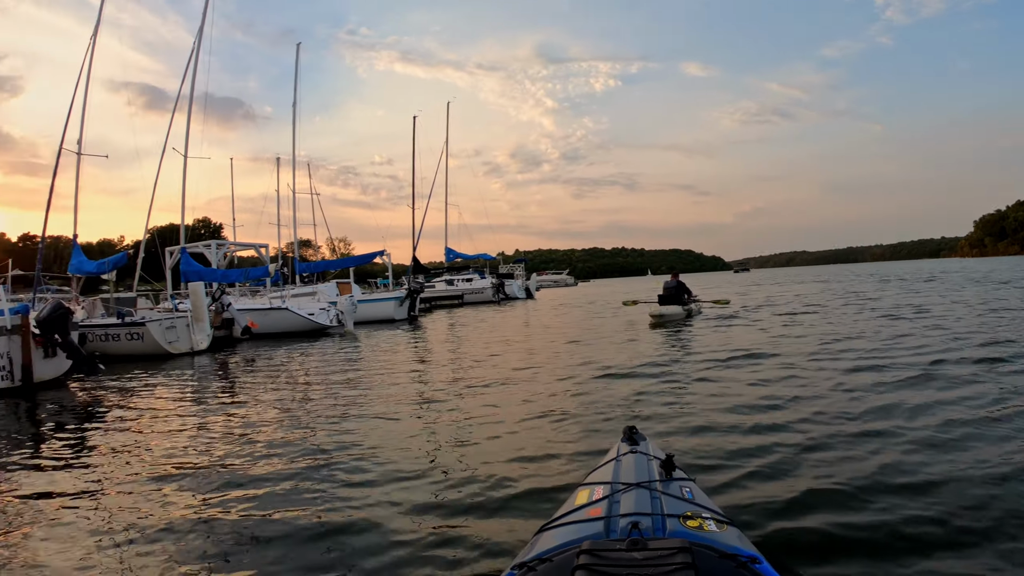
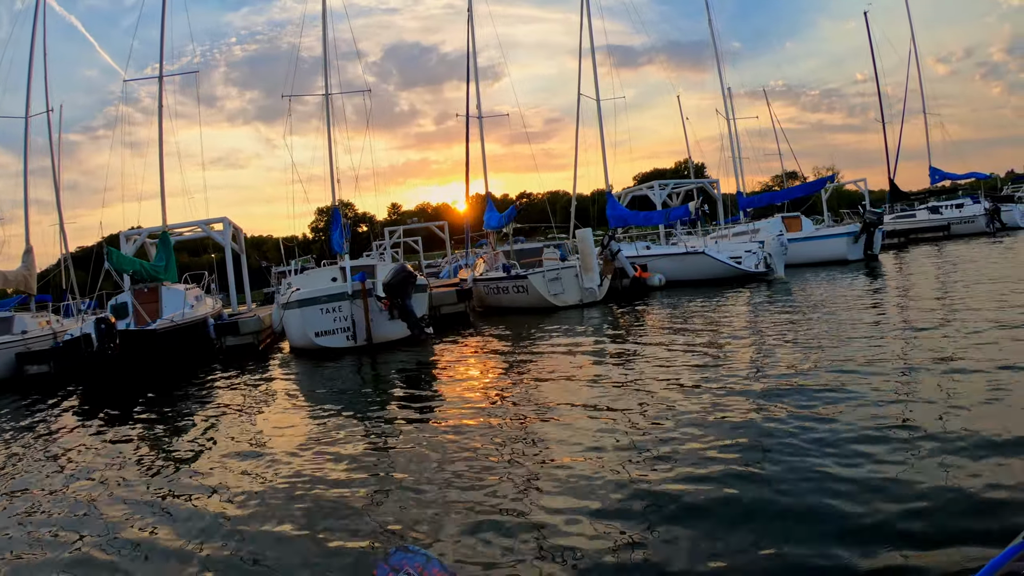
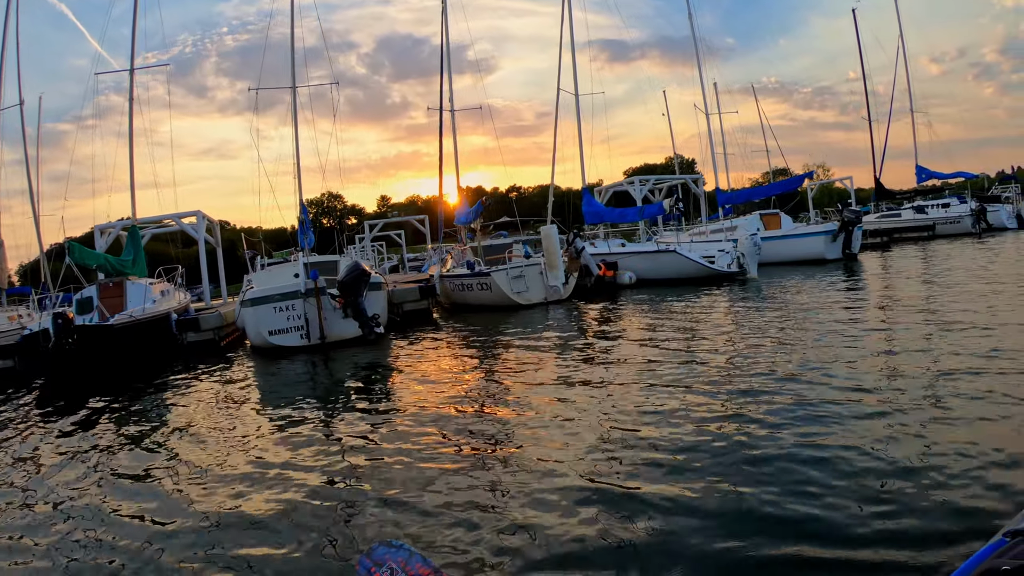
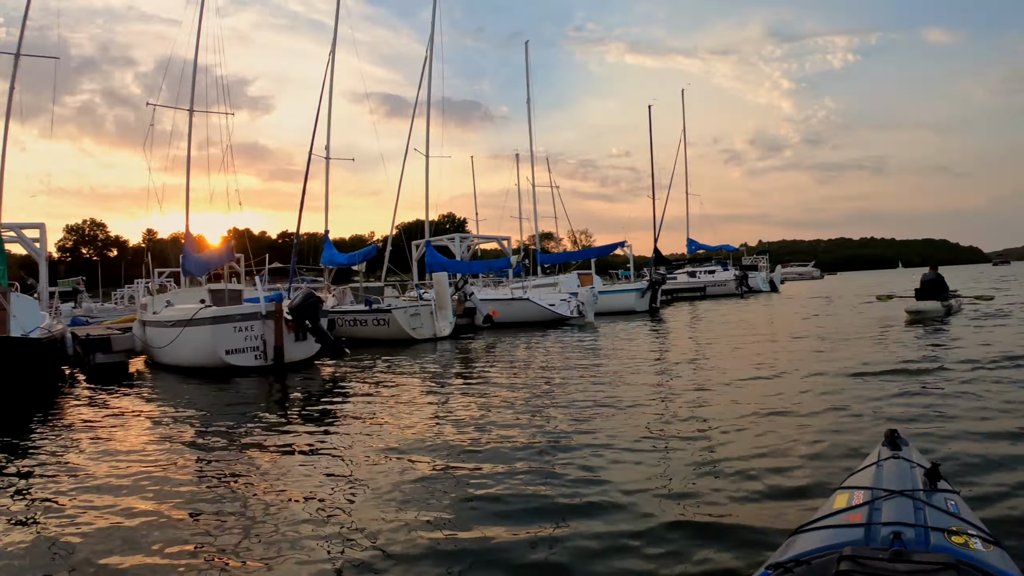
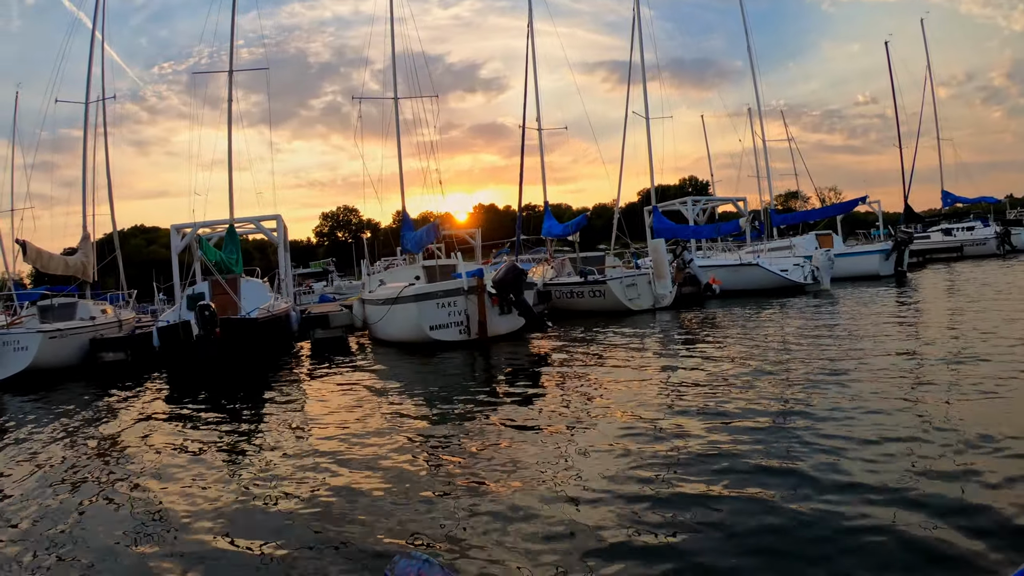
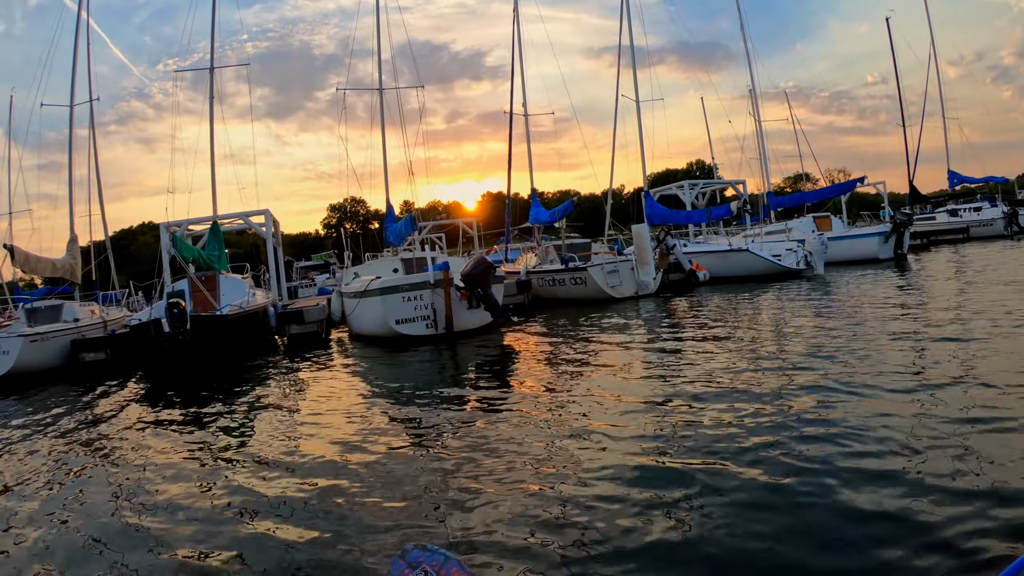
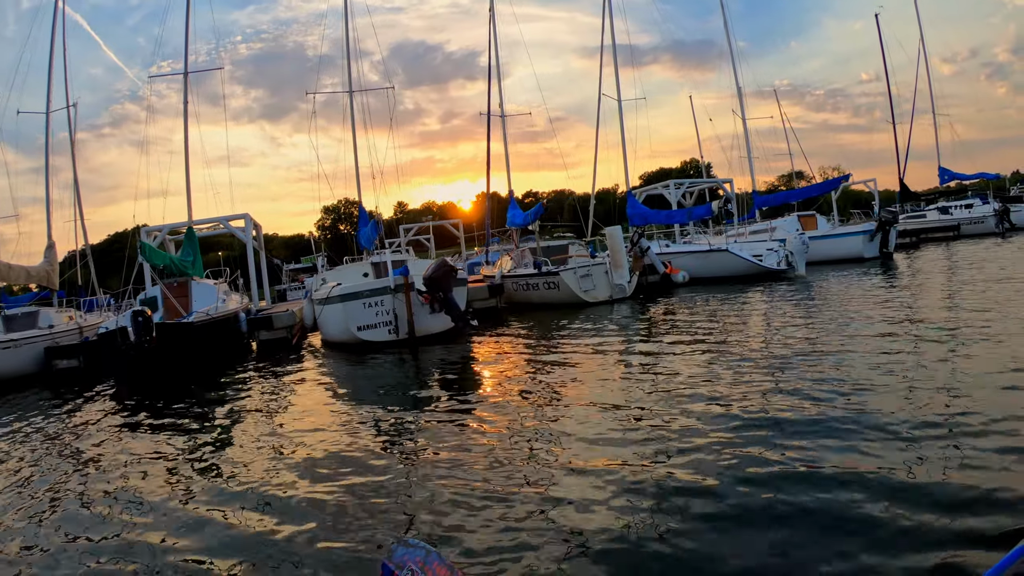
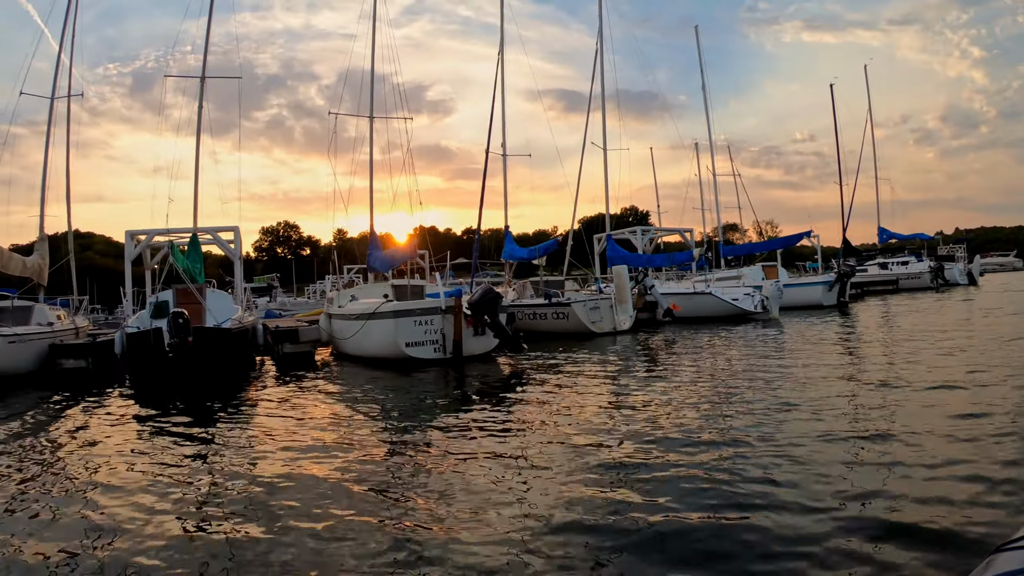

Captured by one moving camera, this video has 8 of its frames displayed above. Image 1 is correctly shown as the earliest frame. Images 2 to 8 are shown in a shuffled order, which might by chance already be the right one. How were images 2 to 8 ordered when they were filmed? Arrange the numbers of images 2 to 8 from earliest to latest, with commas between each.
4, 8, 5, 6, 7, 2, 3
